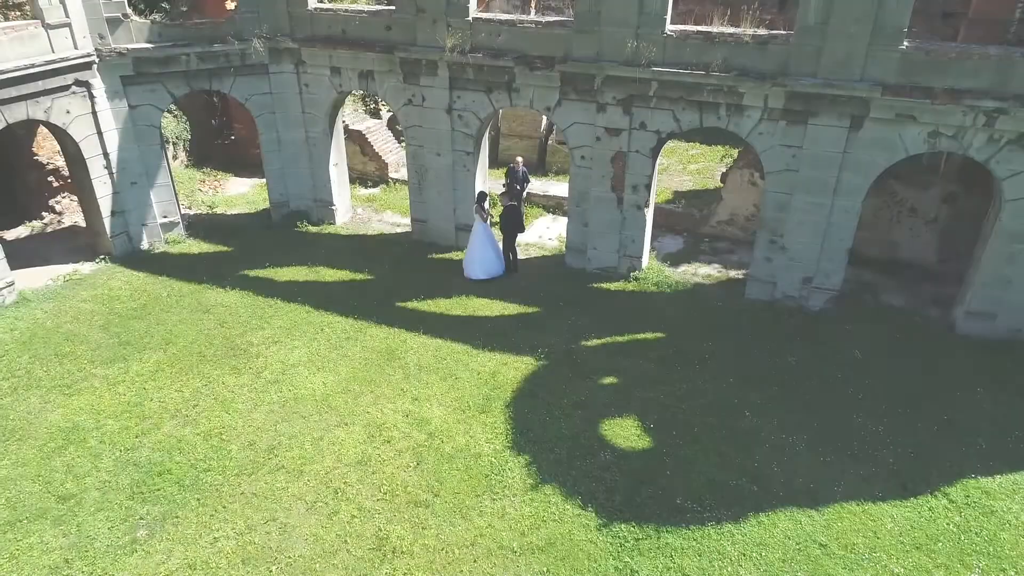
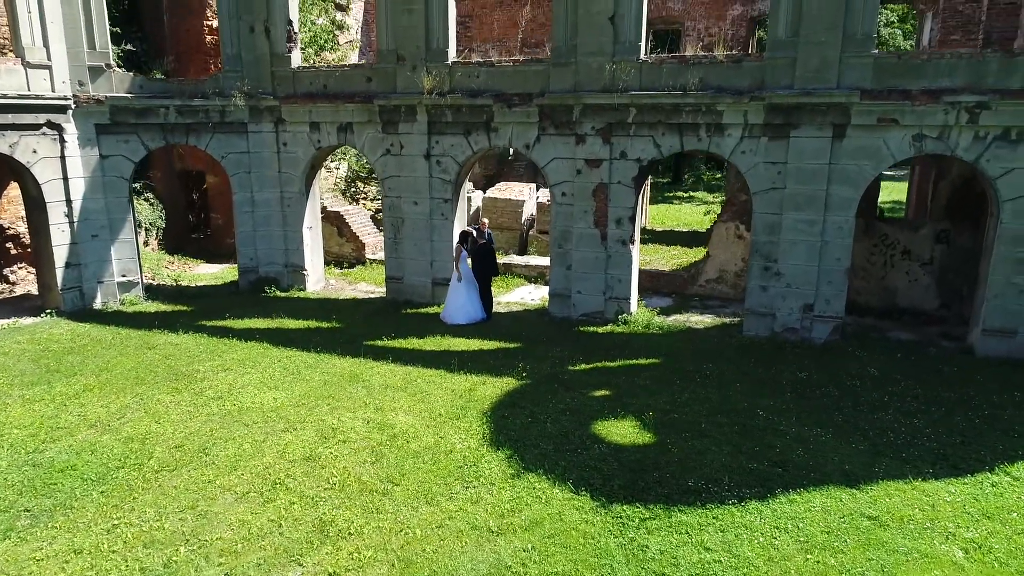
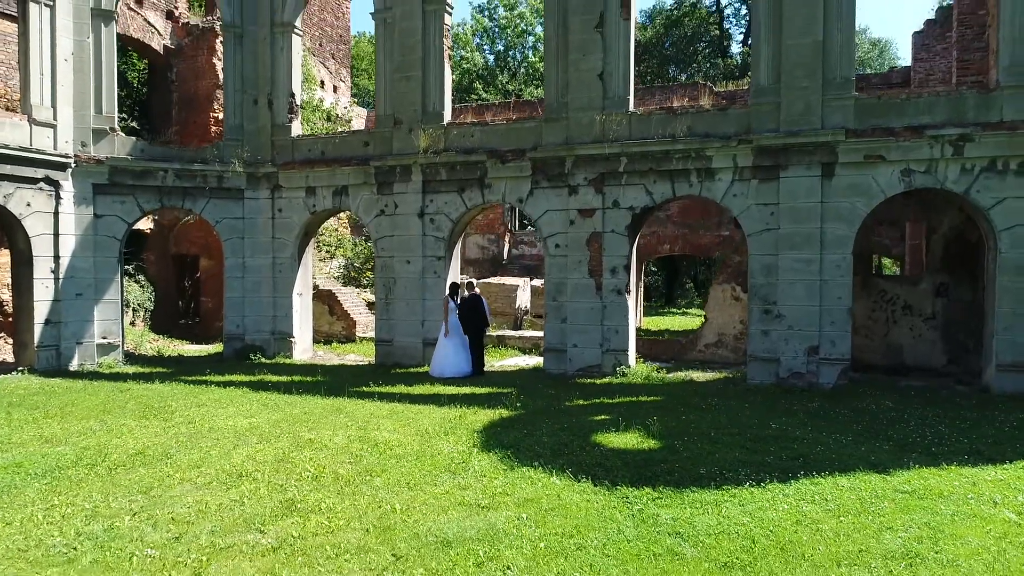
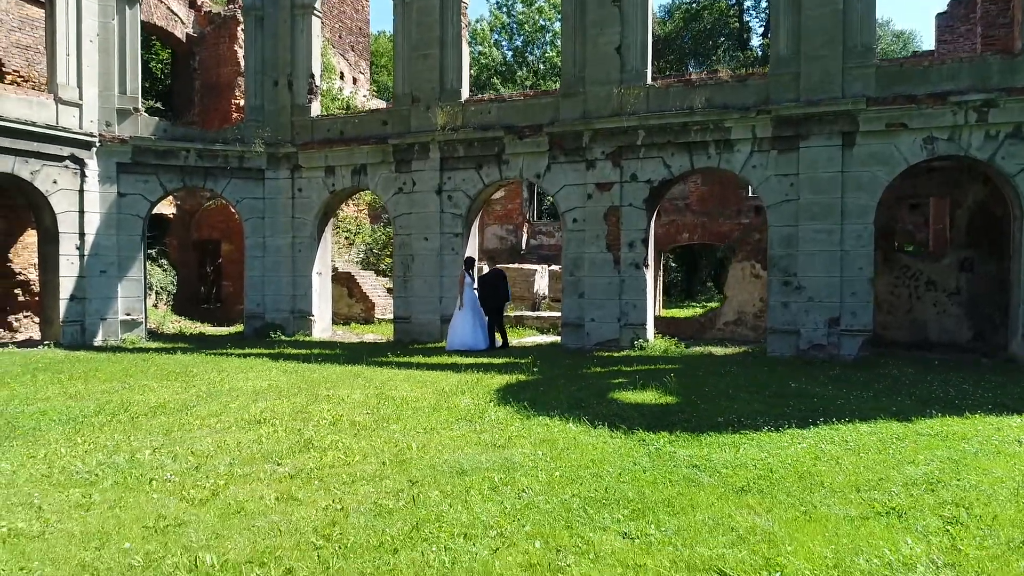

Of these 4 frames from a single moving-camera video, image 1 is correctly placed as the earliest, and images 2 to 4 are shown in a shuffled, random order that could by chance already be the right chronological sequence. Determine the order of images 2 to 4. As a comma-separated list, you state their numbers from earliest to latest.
2, 3, 4
